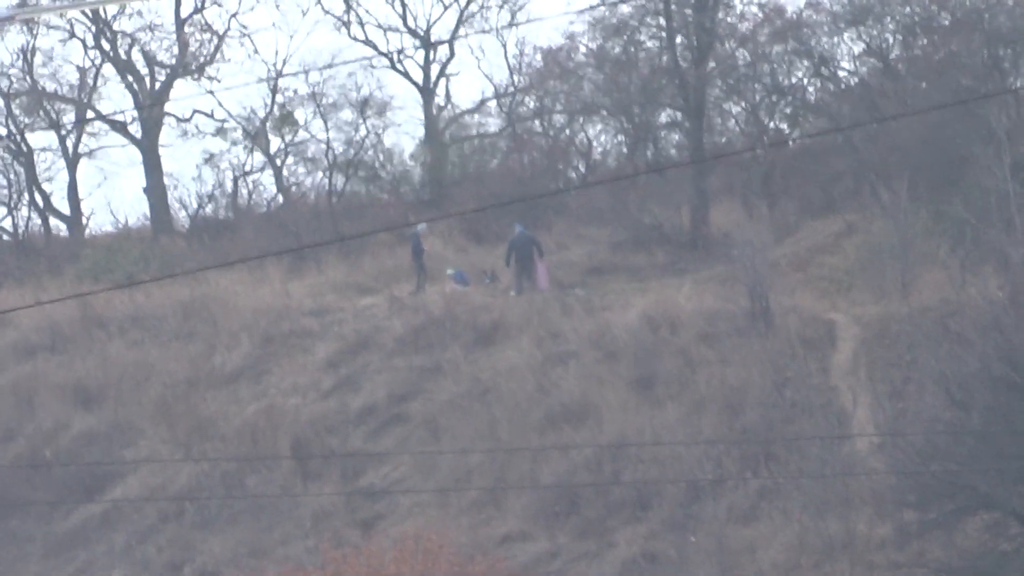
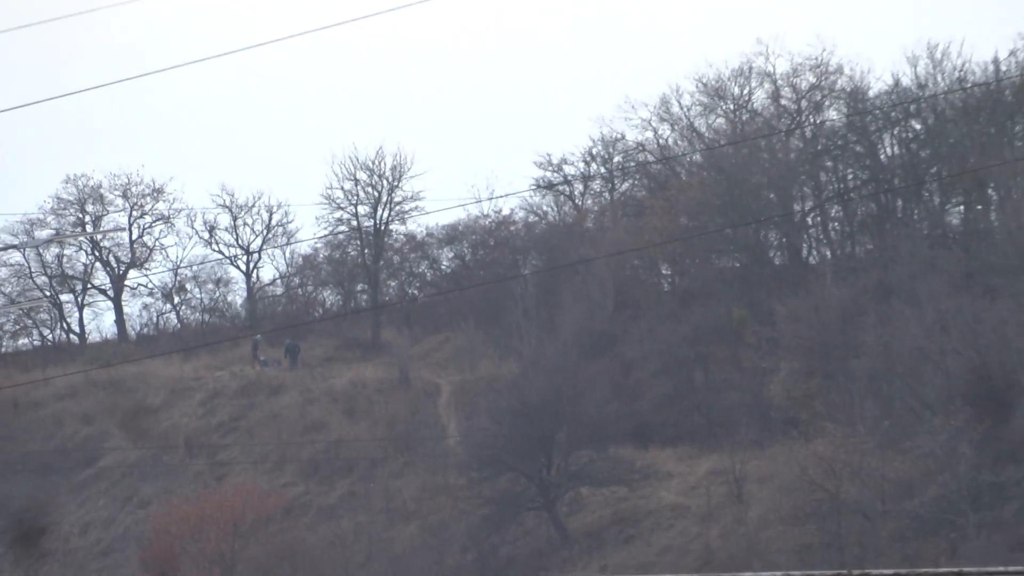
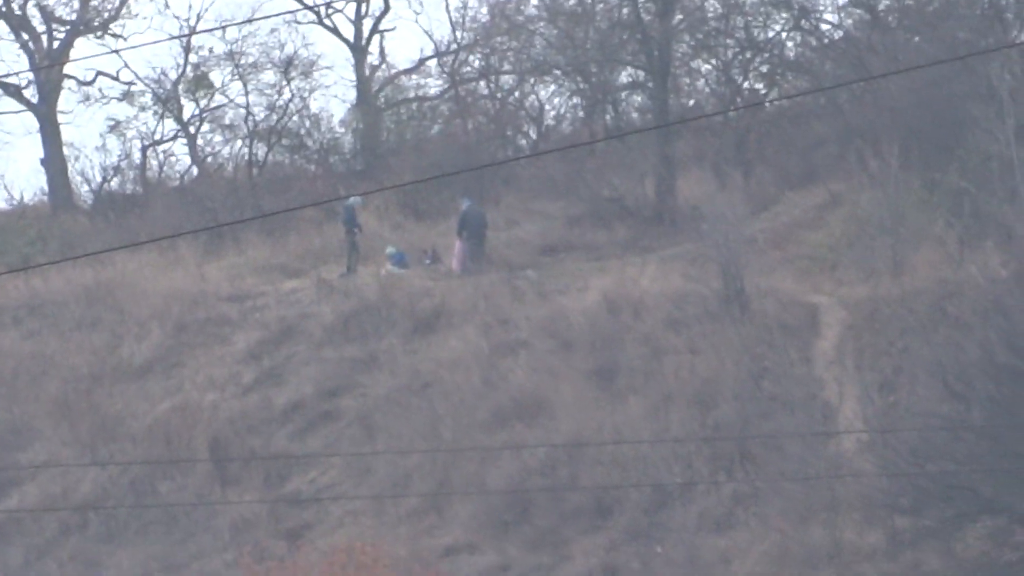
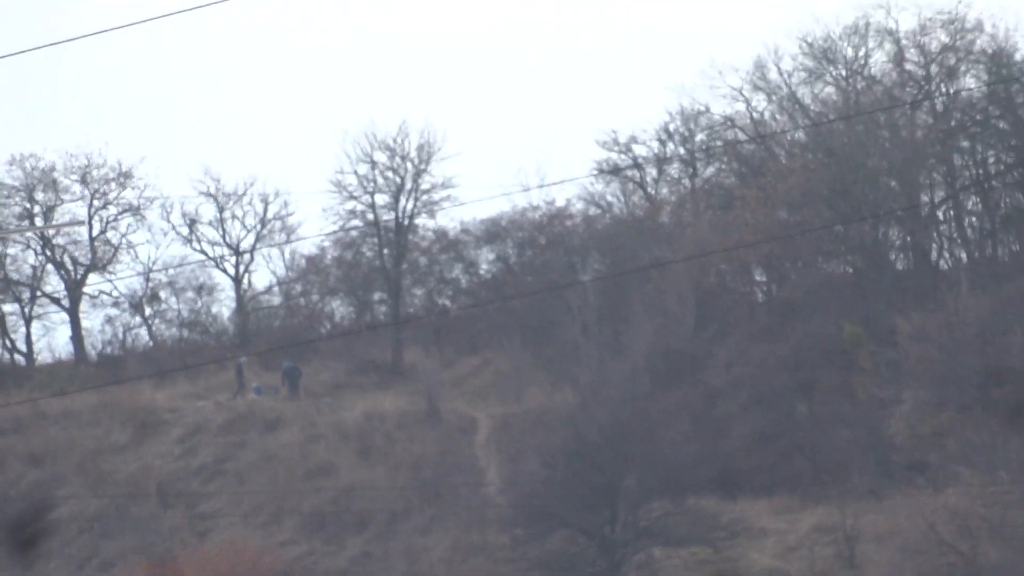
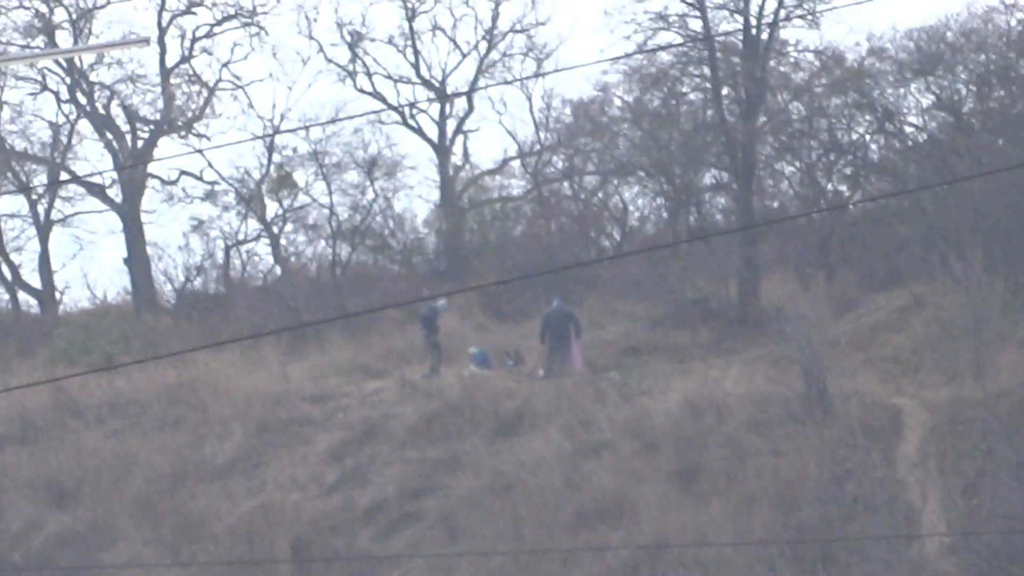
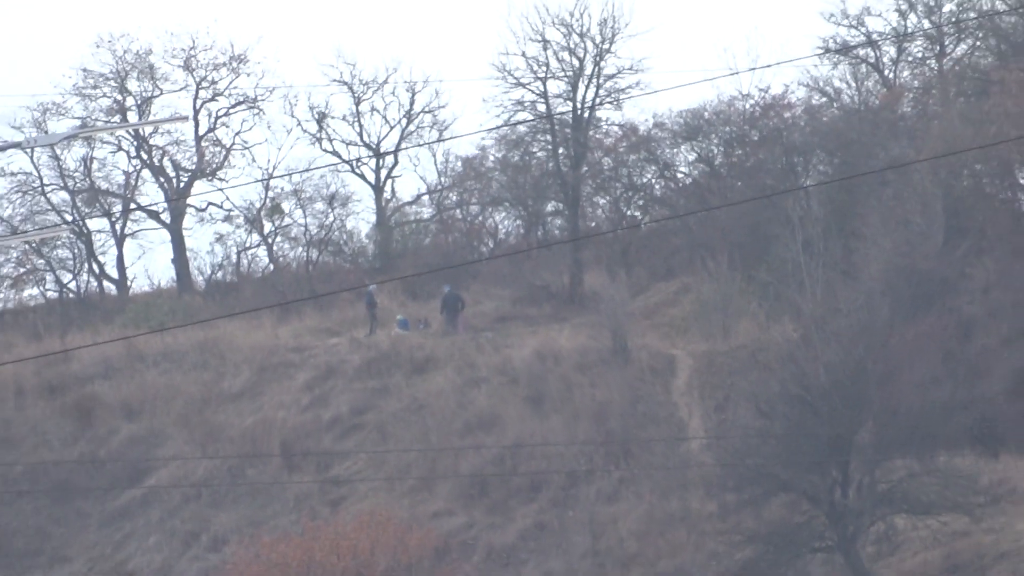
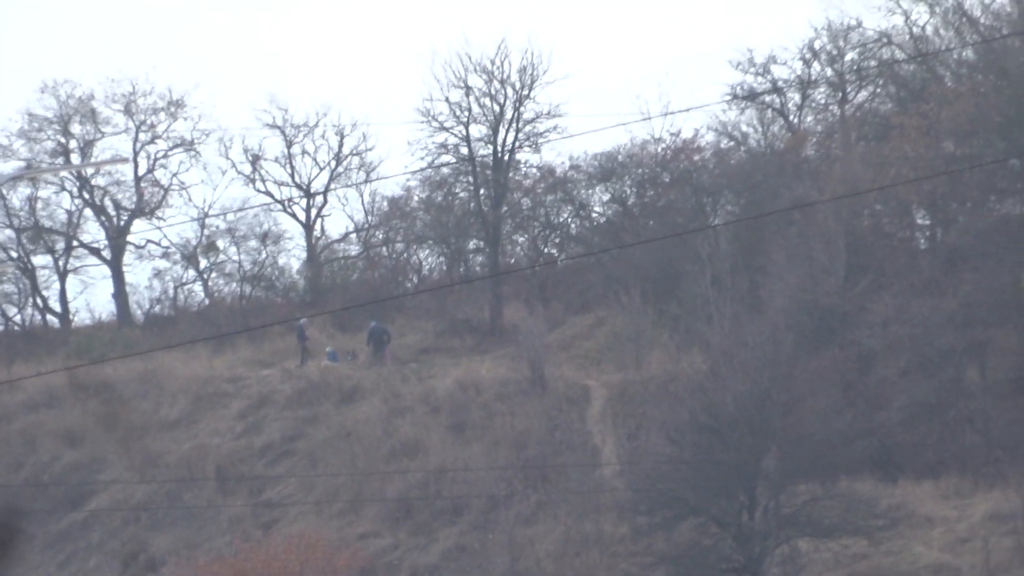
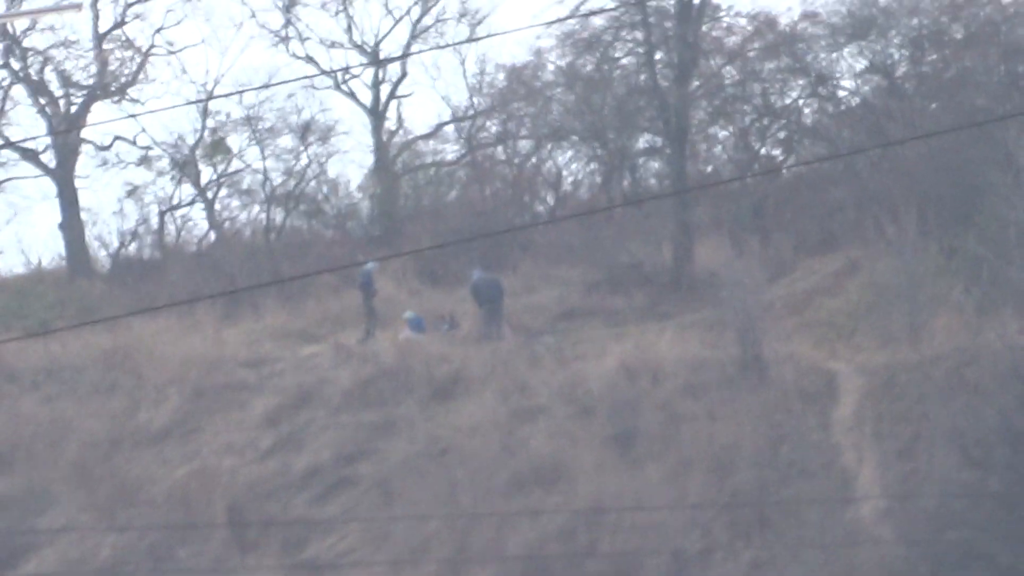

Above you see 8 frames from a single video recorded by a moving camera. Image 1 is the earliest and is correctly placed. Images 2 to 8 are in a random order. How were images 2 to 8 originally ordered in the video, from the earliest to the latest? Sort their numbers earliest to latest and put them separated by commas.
5, 3, 8, 6, 7, 4, 2
